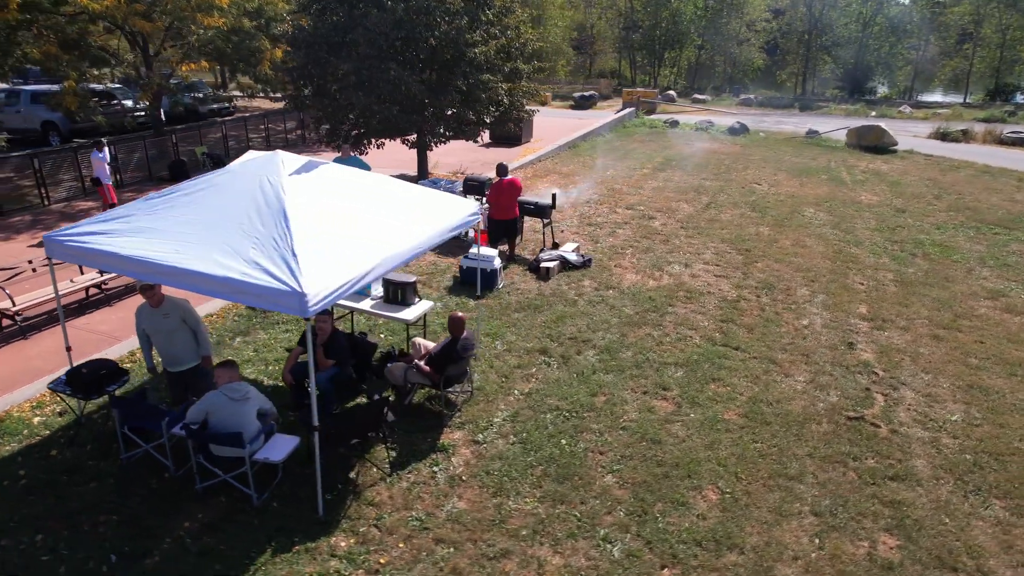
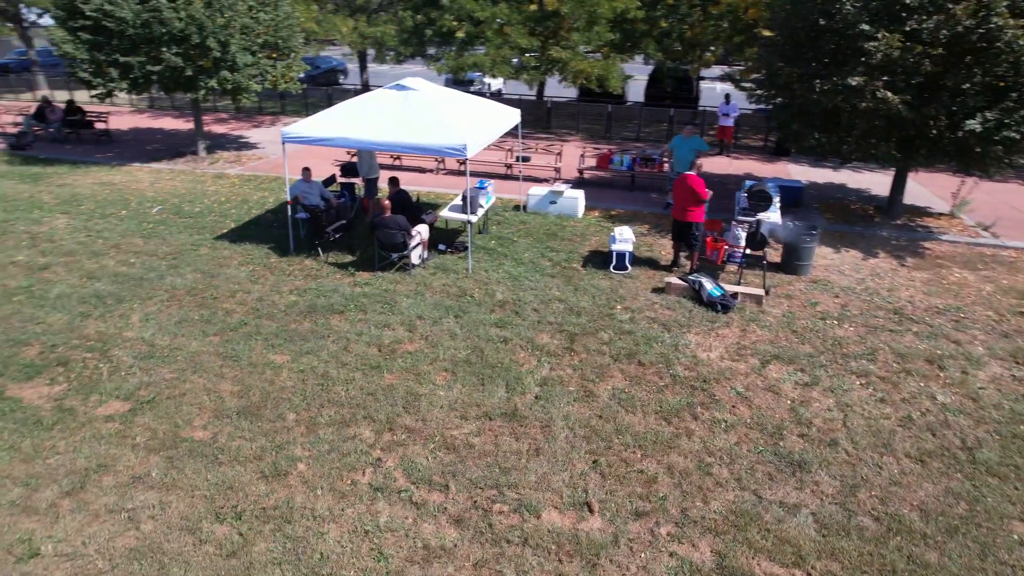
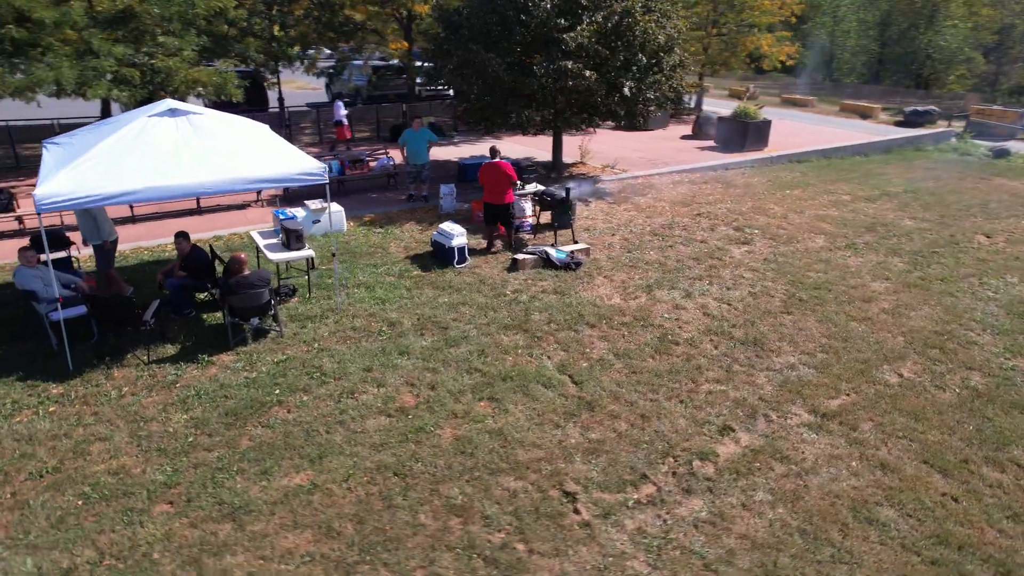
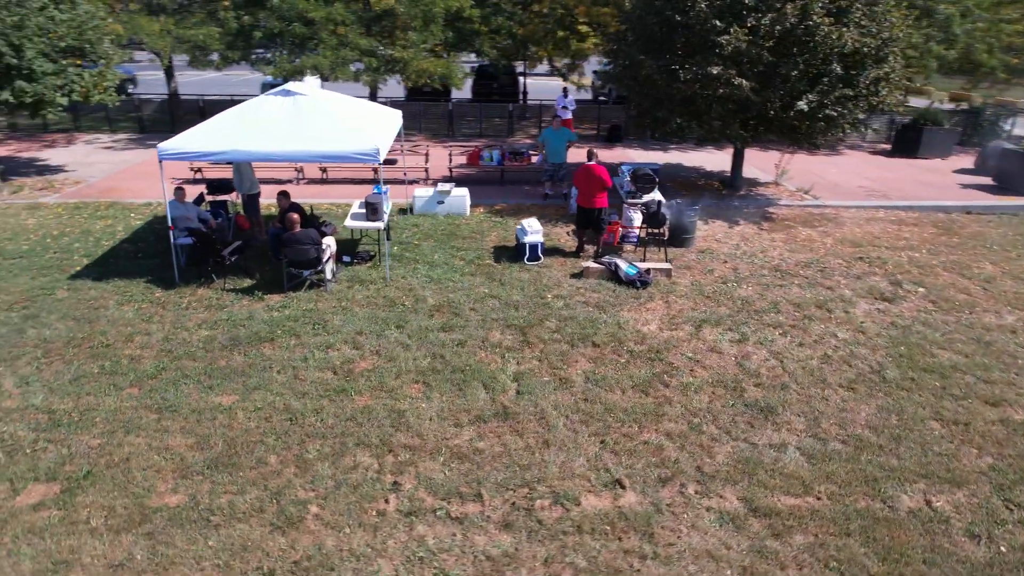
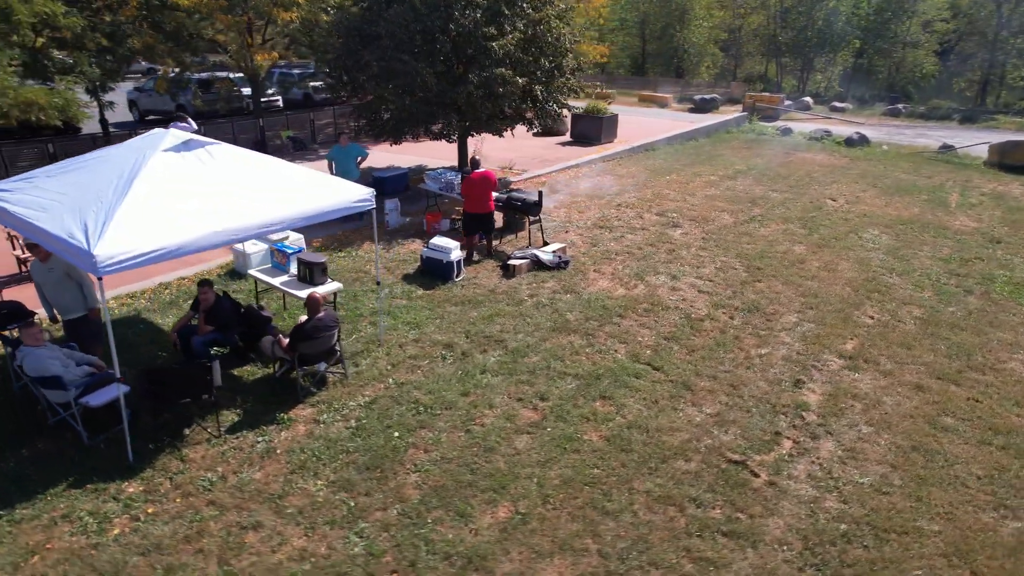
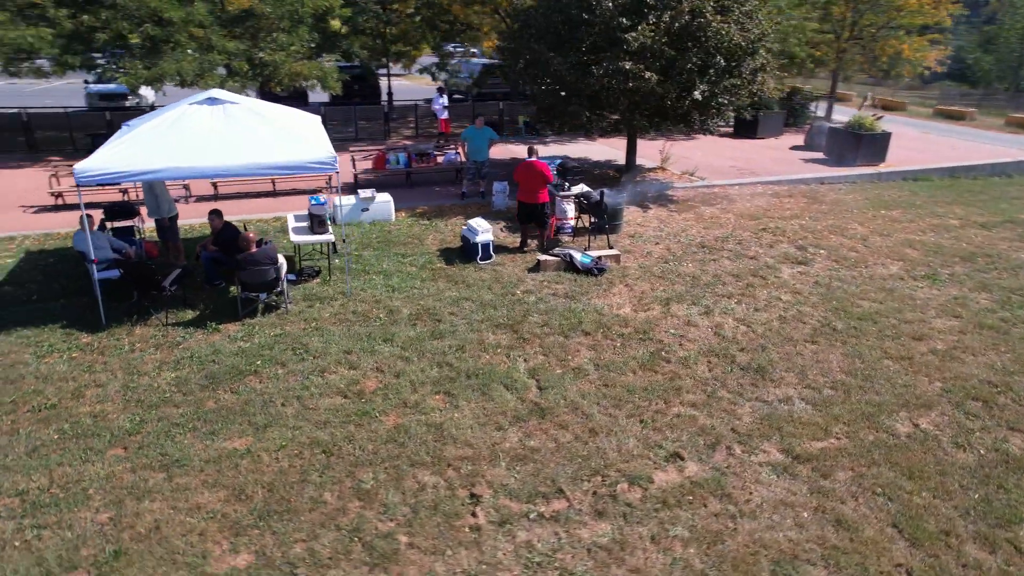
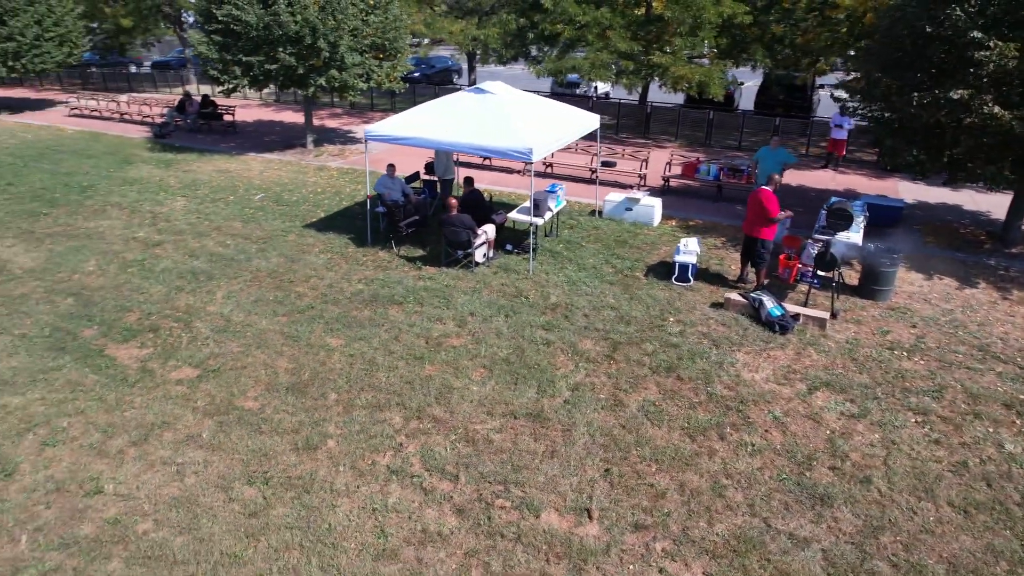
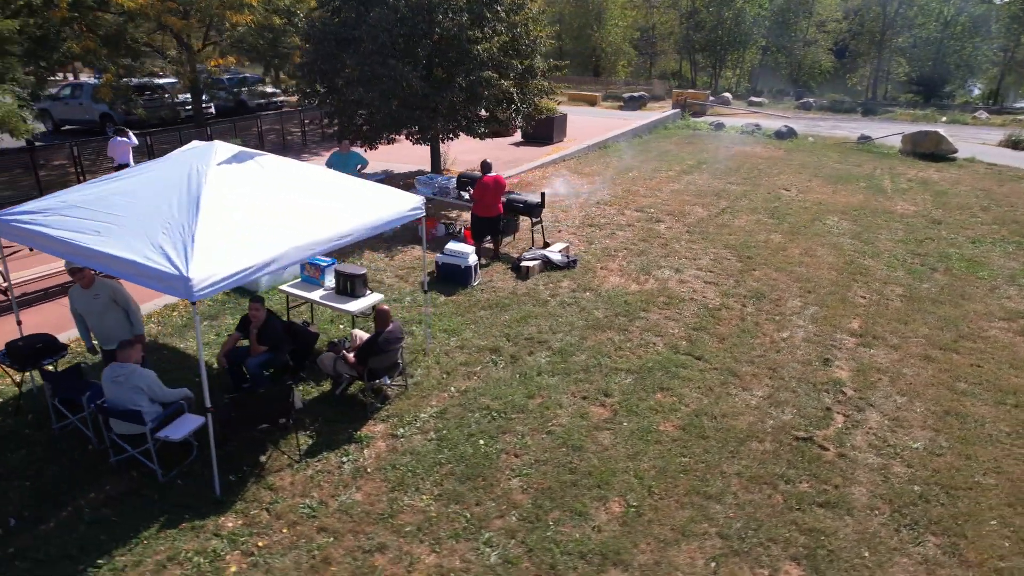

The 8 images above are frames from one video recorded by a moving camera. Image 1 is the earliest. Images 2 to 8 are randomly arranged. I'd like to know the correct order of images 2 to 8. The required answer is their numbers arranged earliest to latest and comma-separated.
8, 5, 3, 6, 4, 2, 7
